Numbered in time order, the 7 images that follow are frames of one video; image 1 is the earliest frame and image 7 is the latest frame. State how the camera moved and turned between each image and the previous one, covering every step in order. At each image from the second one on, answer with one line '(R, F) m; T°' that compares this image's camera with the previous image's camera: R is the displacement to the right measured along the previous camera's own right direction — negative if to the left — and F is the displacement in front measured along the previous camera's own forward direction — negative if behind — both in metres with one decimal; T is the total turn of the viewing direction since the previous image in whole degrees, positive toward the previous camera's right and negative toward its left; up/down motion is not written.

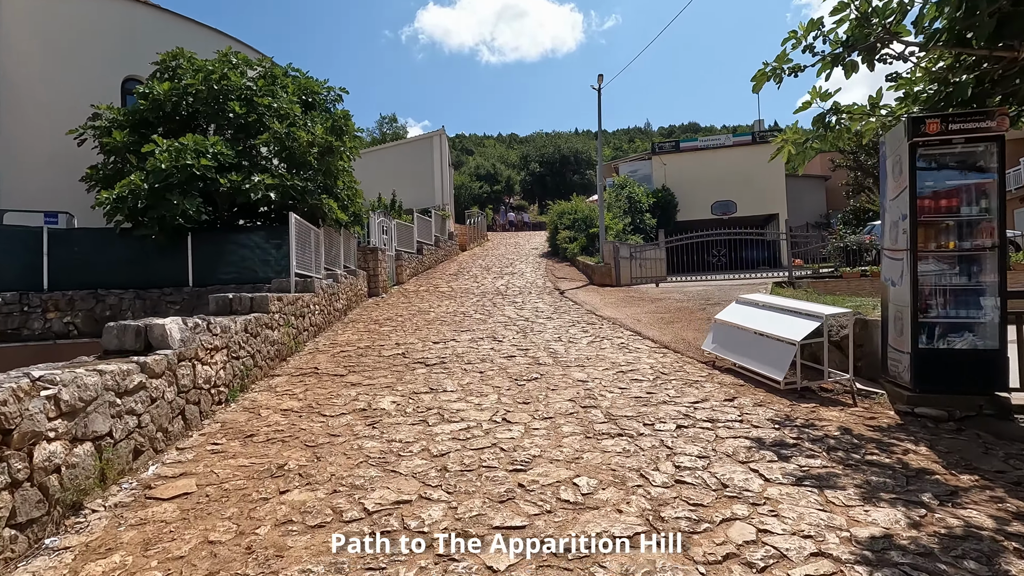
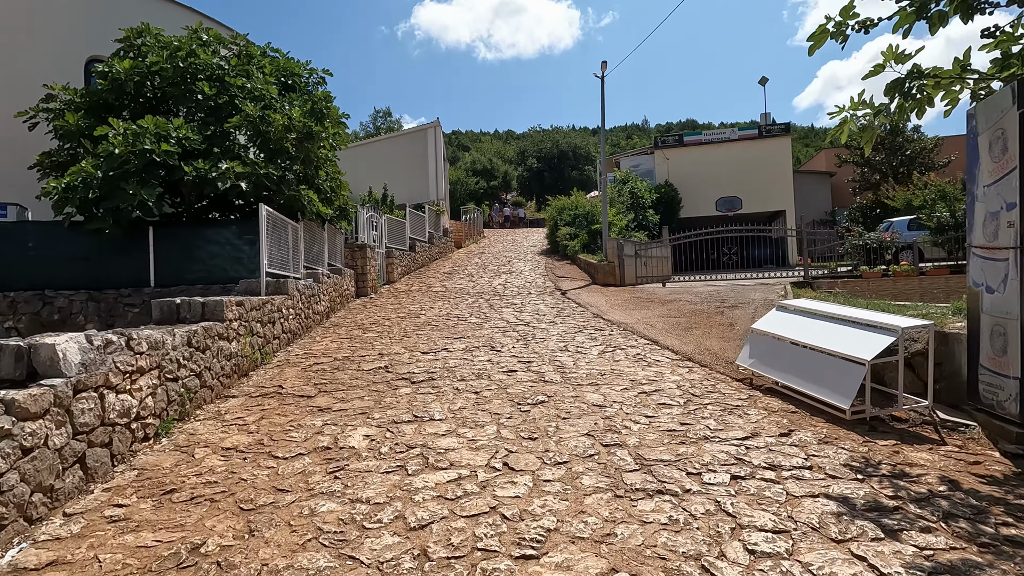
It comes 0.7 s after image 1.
(-0.1, +1.1) m; 0°
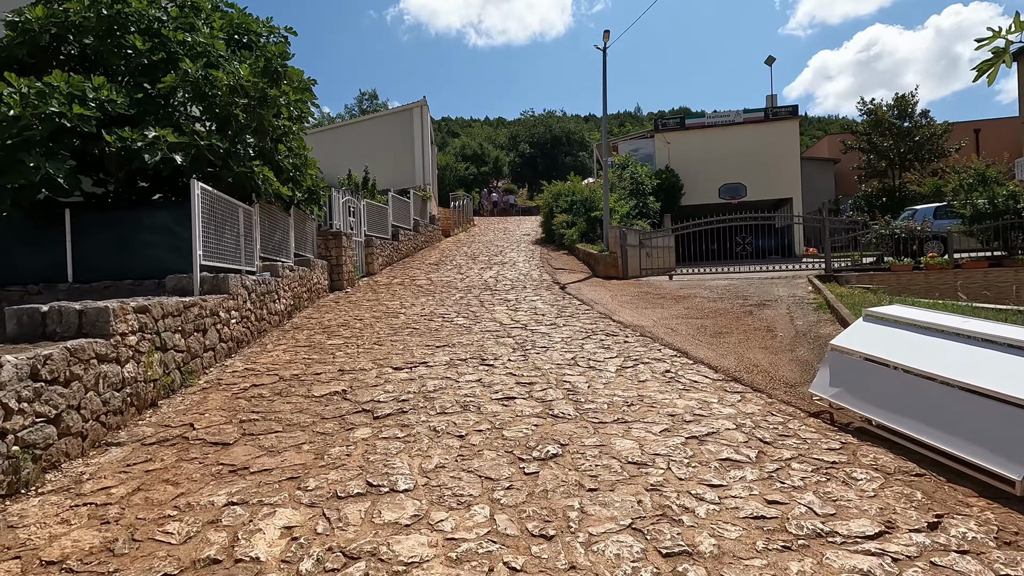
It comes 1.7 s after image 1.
(-0.1, +1.6) m; +1°
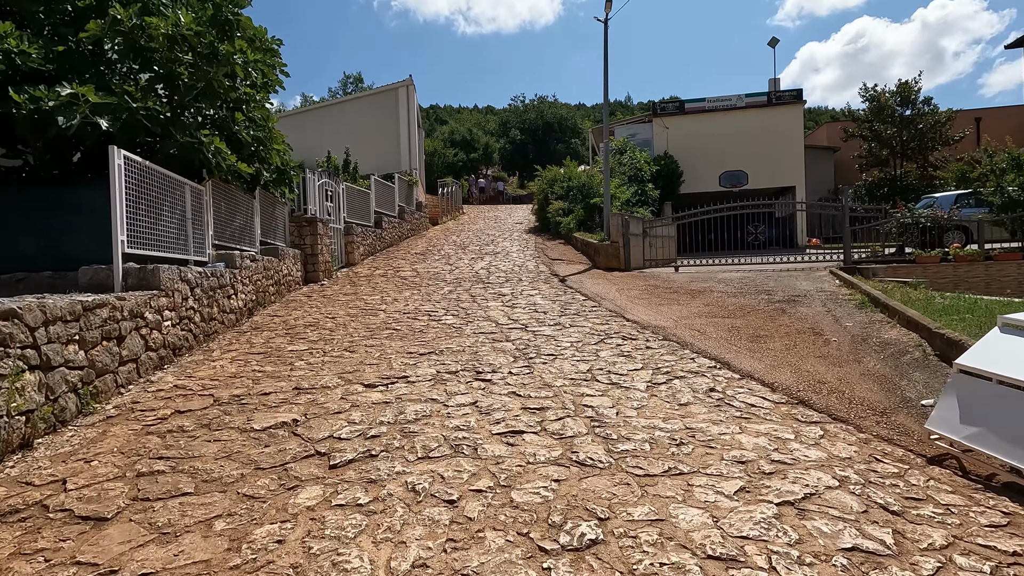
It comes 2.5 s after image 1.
(-0.1, +1.2) m; +1°
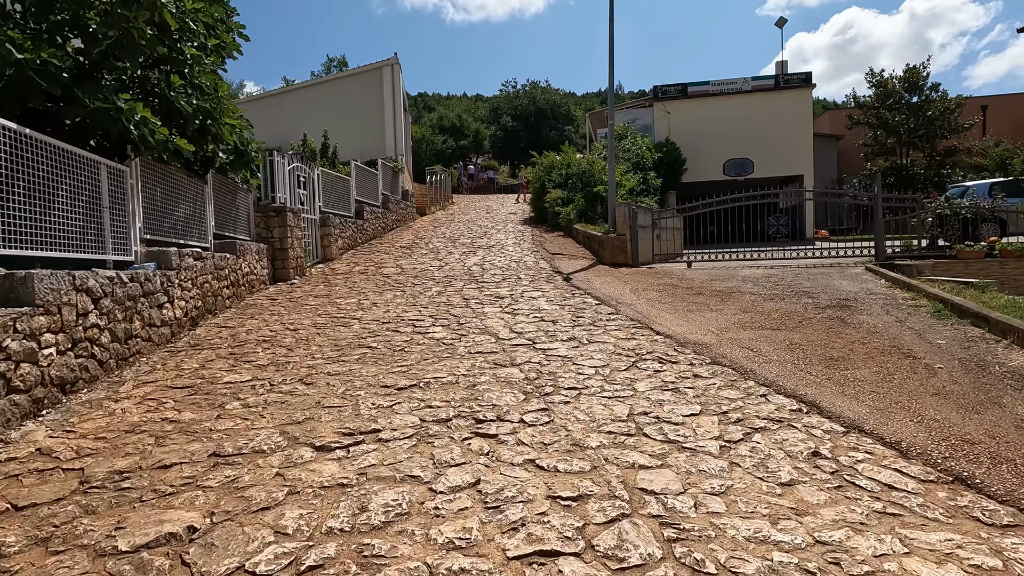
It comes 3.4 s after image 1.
(-0.2, +1.4) m; +1°
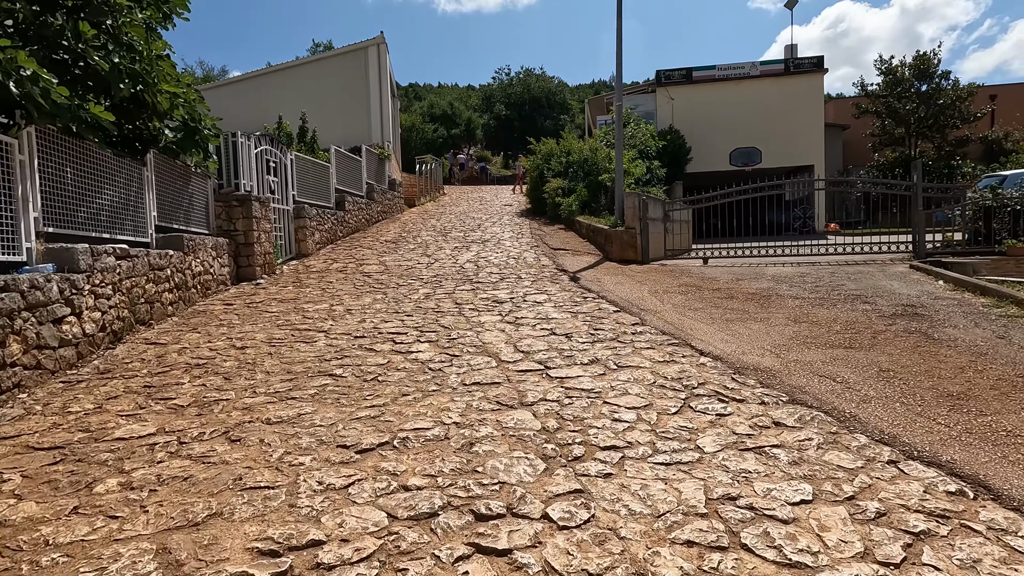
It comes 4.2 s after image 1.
(-0.1, +1.3) m; +1°
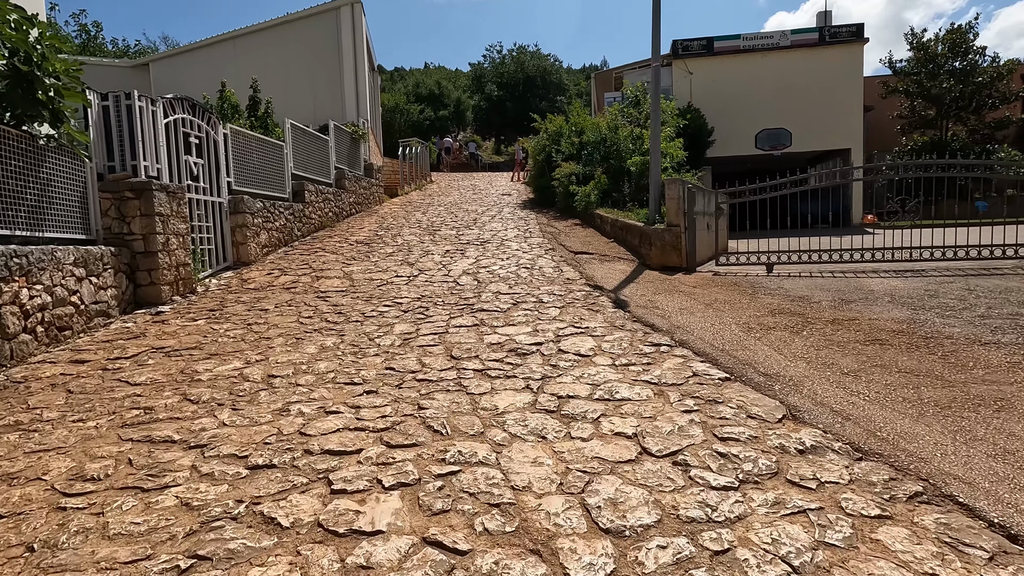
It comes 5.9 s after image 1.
(-0.3, +2.8) m; +1°
